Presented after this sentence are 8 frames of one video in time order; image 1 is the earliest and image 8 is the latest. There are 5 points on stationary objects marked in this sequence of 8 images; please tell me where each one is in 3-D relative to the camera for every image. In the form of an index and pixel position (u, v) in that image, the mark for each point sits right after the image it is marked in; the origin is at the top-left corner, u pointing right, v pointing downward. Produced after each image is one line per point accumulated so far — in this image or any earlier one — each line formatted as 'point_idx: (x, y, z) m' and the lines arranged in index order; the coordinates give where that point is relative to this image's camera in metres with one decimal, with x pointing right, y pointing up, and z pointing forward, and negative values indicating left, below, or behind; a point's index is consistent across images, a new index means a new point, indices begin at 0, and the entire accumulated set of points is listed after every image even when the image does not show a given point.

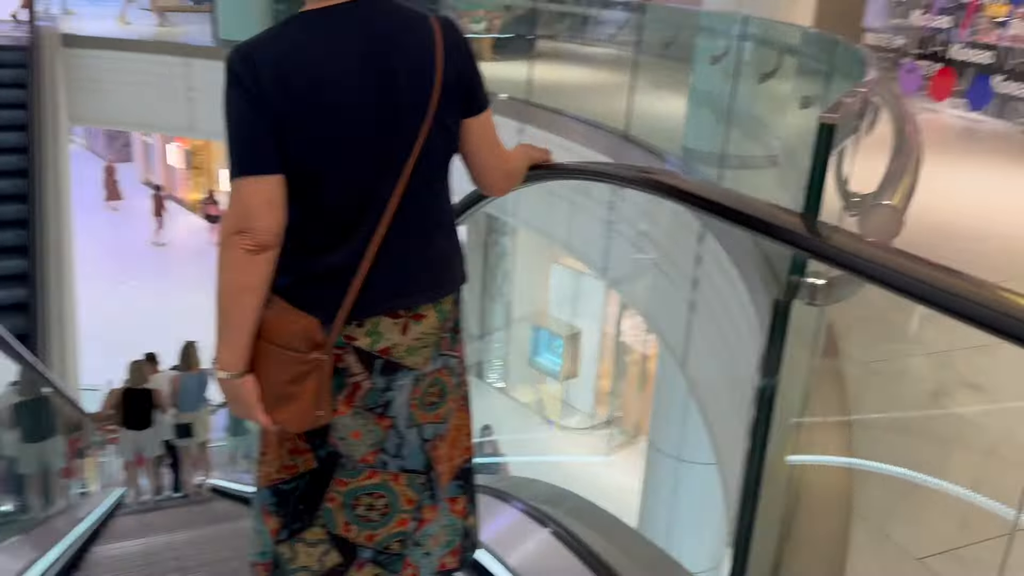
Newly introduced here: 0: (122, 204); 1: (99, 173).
0: (-8.9, +1.4, +19.8) m
1: (-9.8, +2.2, +21.4) m
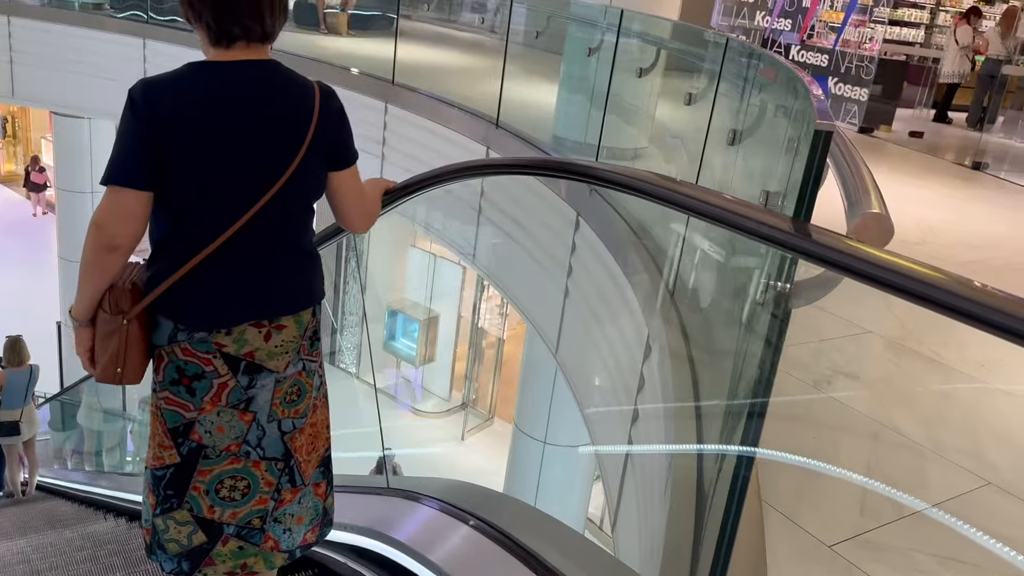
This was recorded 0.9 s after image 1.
0: (-12.2, +1.8, +17.7) m
1: (-13.4, +2.6, +19.2) m
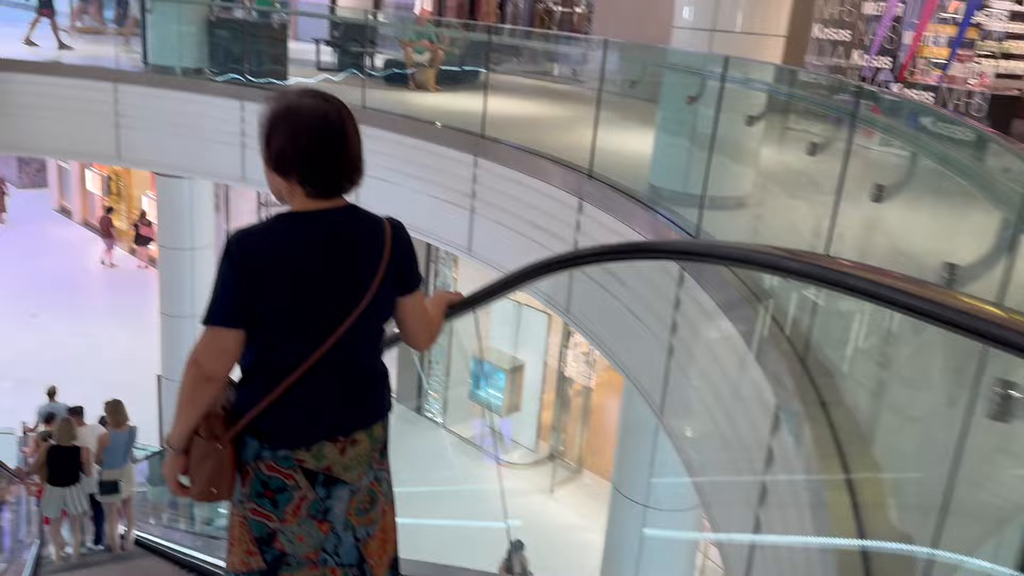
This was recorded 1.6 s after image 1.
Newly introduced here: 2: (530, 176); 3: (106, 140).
0: (-10.4, +0.7, +18.7) m
1: (-11.4, +1.4, +20.3) m
2: (+0.2, +0.9, +6.6) m
3: (-4.8, +1.7, +9.9) m
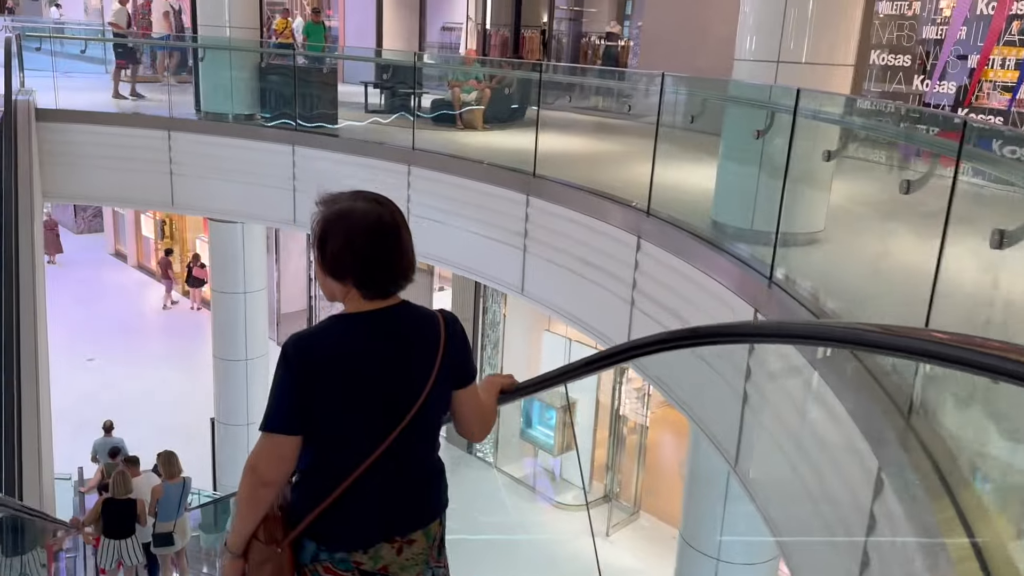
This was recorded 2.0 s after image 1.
0: (-9.3, -0.3, +19.1) m
1: (-10.3, +0.3, +20.7) m
2: (+0.6, +0.6, +6.5) m
3: (-4.2, +1.2, +10.1) m
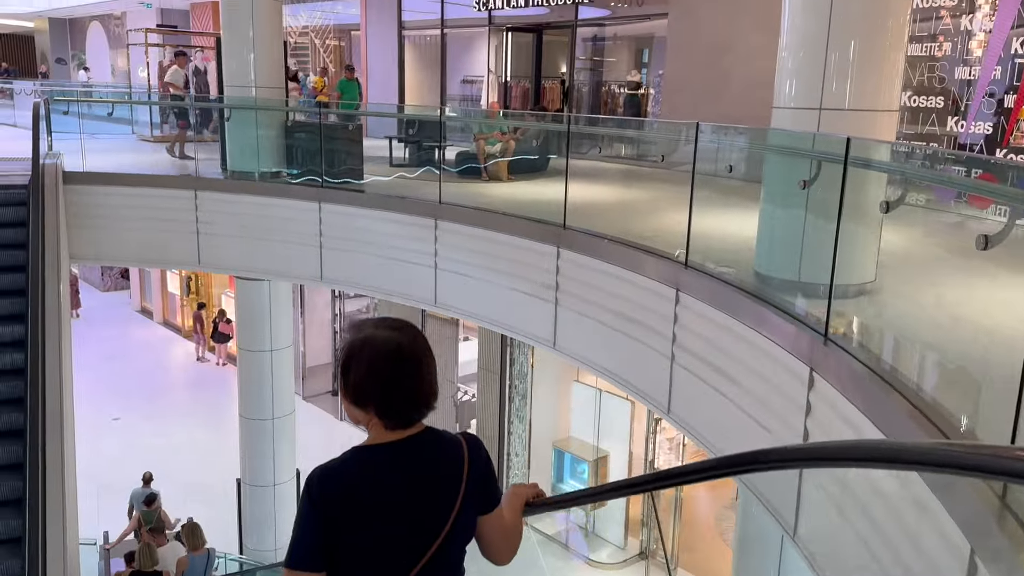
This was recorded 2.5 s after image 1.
0: (-8.7, -1.6, +19.1) m
1: (-9.6, -1.1, +20.8) m
2: (+0.8, +0.2, +6.3) m
3: (-3.9, +0.5, +10.0) m
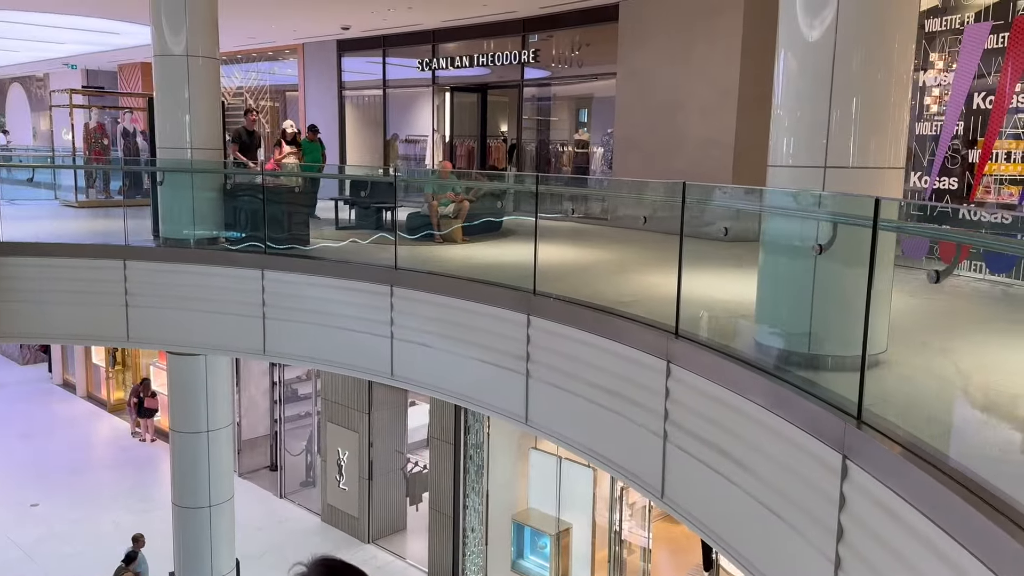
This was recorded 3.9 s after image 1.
0: (-9.8, -3.2, +17.7) m
1: (-10.9, -2.9, +19.4) m
2: (+0.6, -0.3, +5.9) m
3: (-4.4, -0.4, +9.2) m
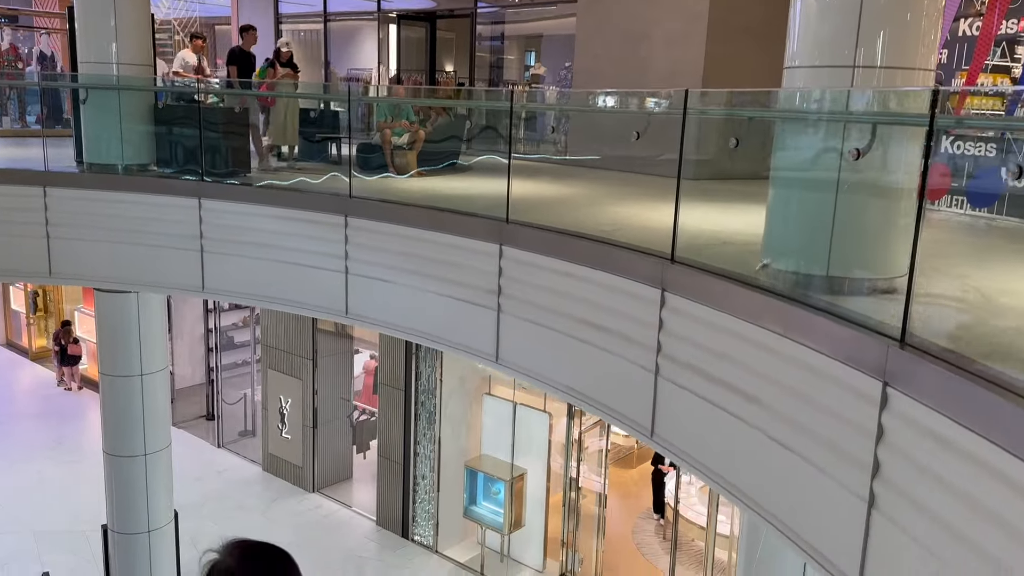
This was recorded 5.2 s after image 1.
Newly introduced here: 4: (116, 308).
0: (-10.8, -2.0, +16.6) m
1: (-12.0, -1.6, +18.1) m
2: (+0.5, +0.2, +5.4) m
3: (-4.8, +0.3, +8.4) m
4: (-4.4, -0.2, +9.2) m
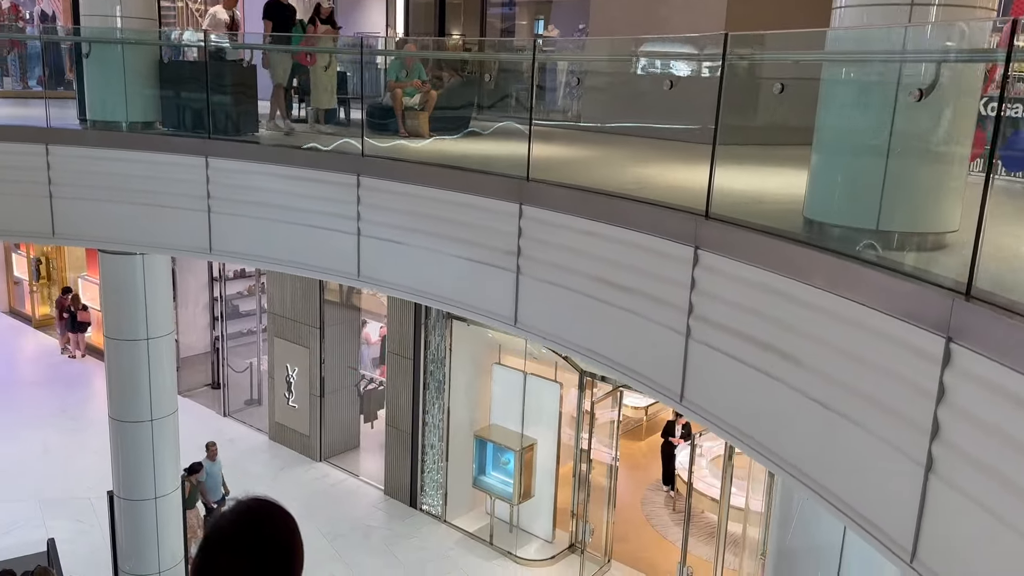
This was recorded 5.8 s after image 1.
0: (-10.7, -1.3, +16.5) m
1: (-11.9, -0.8, +18.0) m
2: (+0.6, +0.4, +5.2) m
3: (-4.6, +0.7, +8.2) m
4: (-4.2, +0.2, +9.0) m
